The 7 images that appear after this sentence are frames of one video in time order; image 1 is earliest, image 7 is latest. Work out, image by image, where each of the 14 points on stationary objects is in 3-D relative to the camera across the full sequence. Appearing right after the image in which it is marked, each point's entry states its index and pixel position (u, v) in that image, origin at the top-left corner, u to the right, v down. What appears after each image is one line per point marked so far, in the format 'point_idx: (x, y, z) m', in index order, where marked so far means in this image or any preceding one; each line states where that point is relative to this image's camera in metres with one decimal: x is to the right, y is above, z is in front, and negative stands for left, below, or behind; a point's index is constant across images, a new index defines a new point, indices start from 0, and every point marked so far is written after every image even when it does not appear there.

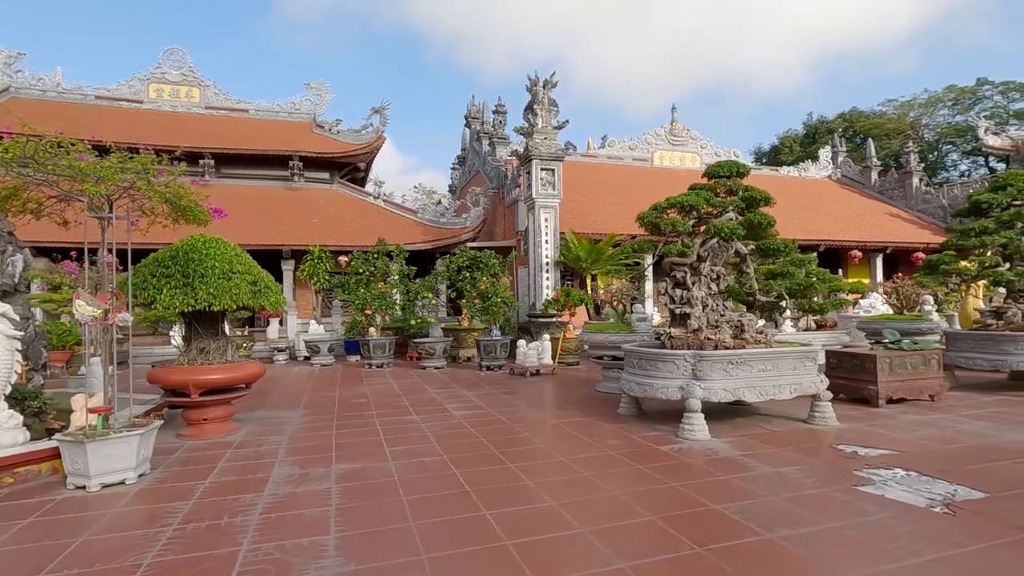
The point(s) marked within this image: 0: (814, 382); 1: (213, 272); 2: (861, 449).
0: (+2.9, -0.9, +5.0) m
1: (-2.7, +0.1, +4.8) m
2: (+2.8, -1.3, +4.2) m
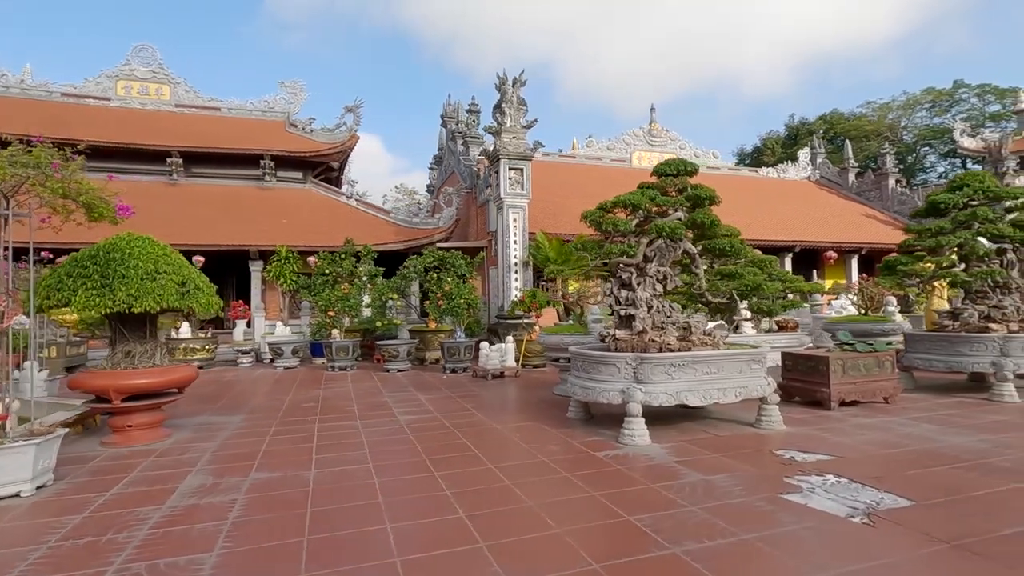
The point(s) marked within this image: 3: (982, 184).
0: (+2.3, -0.9, +4.9) m
1: (-3.2, +0.1, +4.6) m
2: (+2.2, -1.3, +4.1) m
3: (+5.9, +1.3, +6.7) m
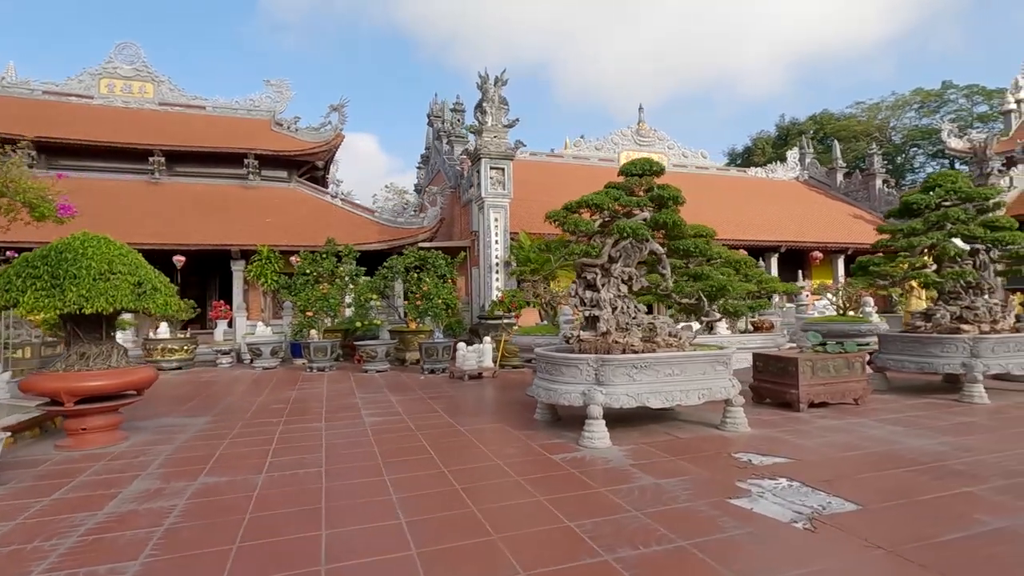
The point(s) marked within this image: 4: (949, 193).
0: (+1.9, -0.9, +4.9) m
1: (-3.6, +0.1, +4.5) m
2: (+1.9, -1.3, +4.1) m
3: (+5.5, +1.3, +6.7) m
4: (+5.4, +1.2, +6.7) m
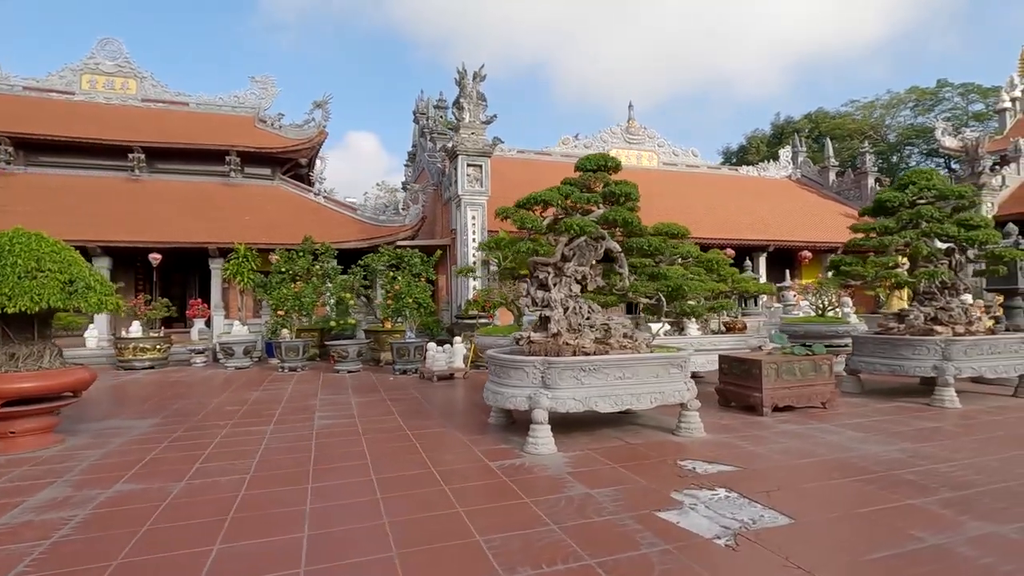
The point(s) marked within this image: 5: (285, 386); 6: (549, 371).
0: (+1.5, -0.9, +4.7) m
1: (-4.0, +0.1, +4.3) m
2: (+1.4, -1.3, +3.9) m
3: (+5.0, +1.3, +6.5) m
4: (+5.0, +1.2, +6.5) m
5: (-3.5, -1.5, +8.3) m
6: (+0.3, -0.7, +4.5) m
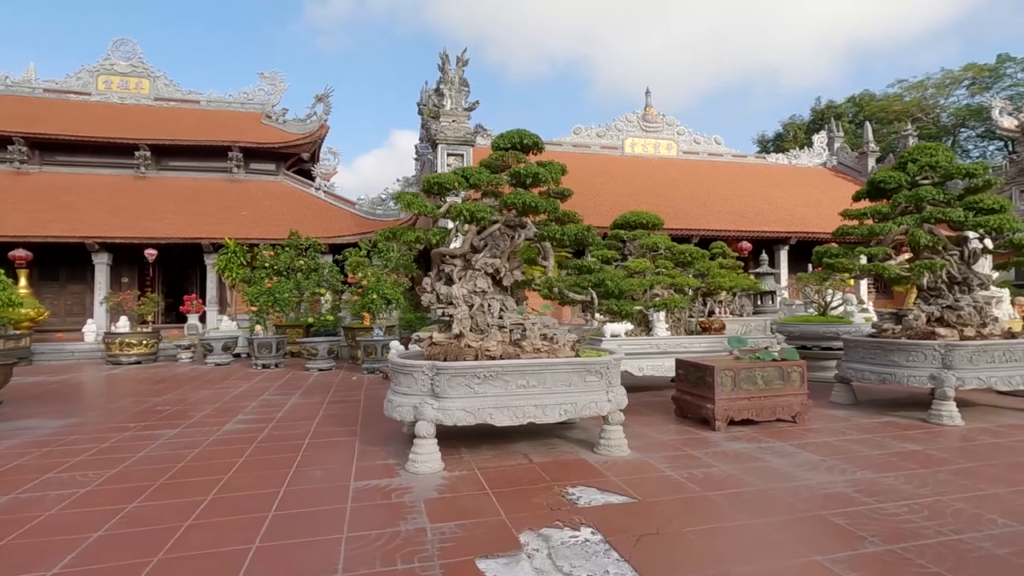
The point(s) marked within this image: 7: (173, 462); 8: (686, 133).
0: (+0.6, -0.9, +4.1) m
1: (-4.9, +0.2, +4.1) m
2: (+0.5, -1.3, +3.3) m
3: (+4.3, +1.3, +5.5) m
4: (+4.3, +1.2, +5.5) m
5: (-4.1, -1.5, +8.1) m
6: (-0.5, -0.7, +3.9) m
7: (-2.6, -1.3, +4.1) m
8: (+6.0, +5.4, +18.6) m
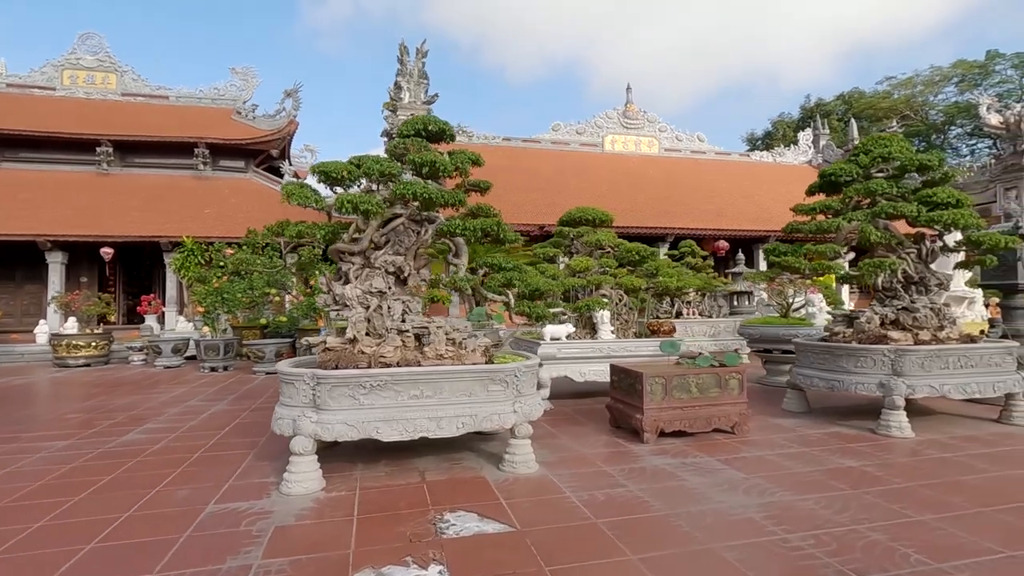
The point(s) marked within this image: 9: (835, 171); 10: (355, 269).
0: (-0.1, -0.9, +3.7) m
1: (-5.6, +0.2, +3.7) m
2: (-0.2, -1.3, +2.9) m
3: (+3.6, +1.3, +5.1) m
4: (+3.5, +1.2, +5.2) m
5: (-4.8, -1.5, +7.7) m
6: (-1.3, -0.7, +3.5) m
7: (-3.3, -1.3, +3.7) m
8: (+5.3, +5.4, +18.2) m
9: (+3.2, +1.2, +5.3) m
10: (-1.2, +0.2, +4.0) m
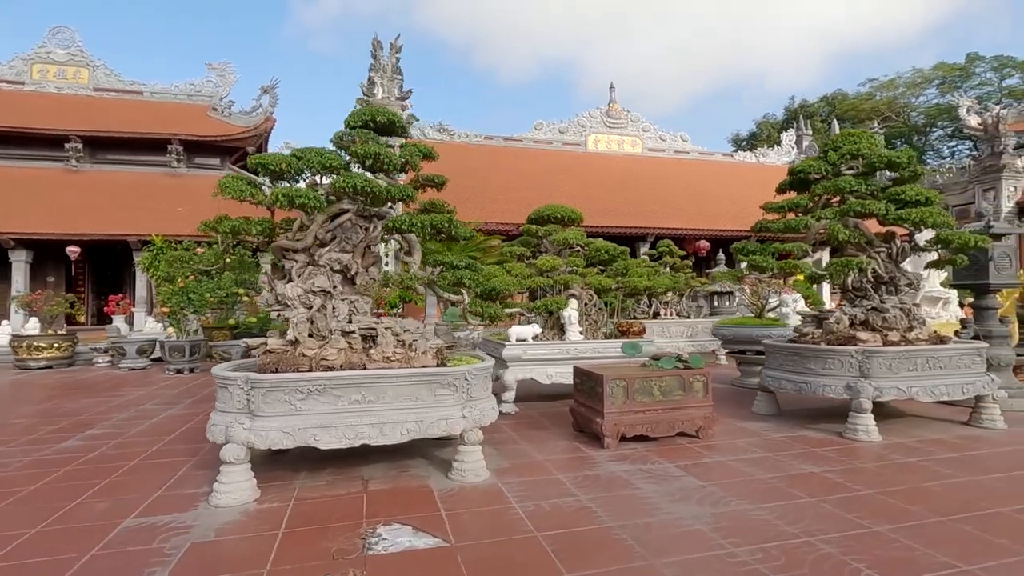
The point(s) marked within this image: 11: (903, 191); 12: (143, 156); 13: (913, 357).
0: (-0.4, -0.9, +3.5) m
1: (-6.0, +0.2, +3.4) m
2: (-0.6, -1.3, +2.7) m
3: (+3.2, +1.3, +5.0) m
4: (+3.2, +1.2, +5.0) m
5: (-5.2, -1.5, +7.4) m
6: (-1.6, -0.6, +3.3) m
7: (-3.7, -1.3, +3.5) m
8: (+4.7, +5.4, +18.2) m
9: (+2.8, +1.2, +5.2) m
10: (-1.5, +0.2, +3.8) m
11: (+3.6, +0.9, +4.8) m
12: (-10.3, +3.7, +15.0) m
13: (+3.4, -0.6, +4.5) m
